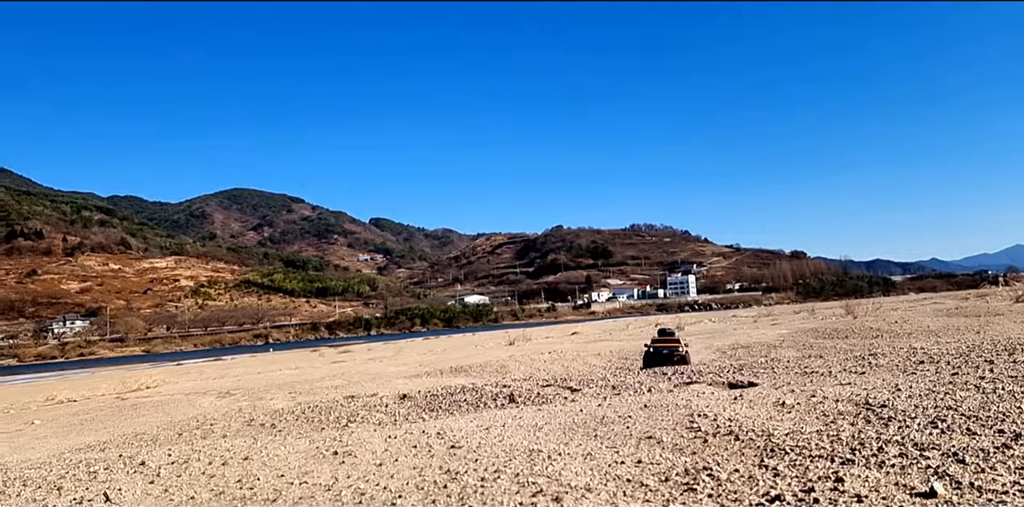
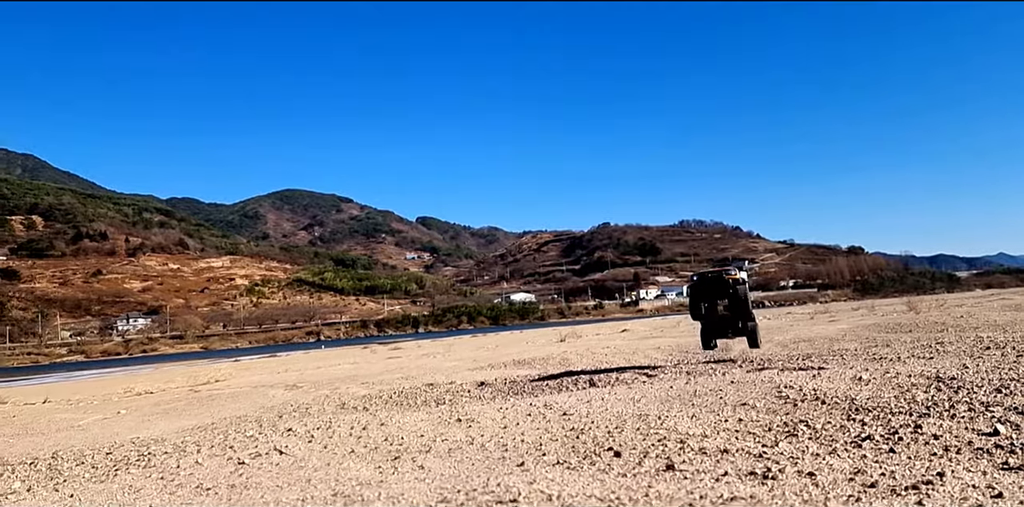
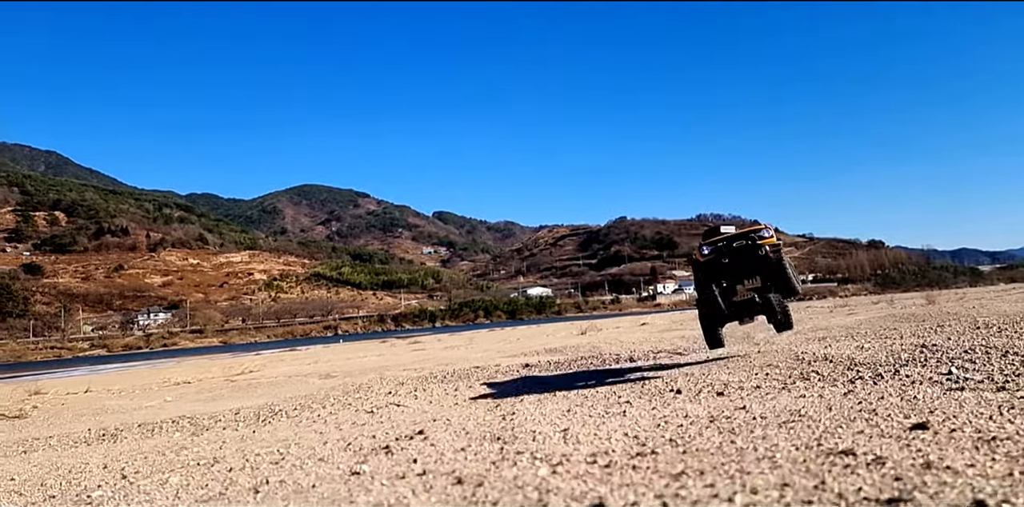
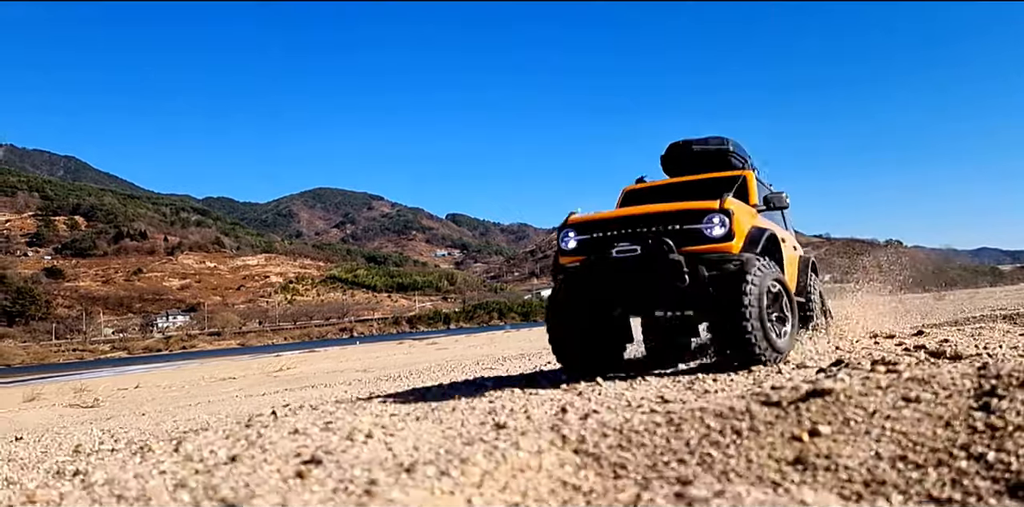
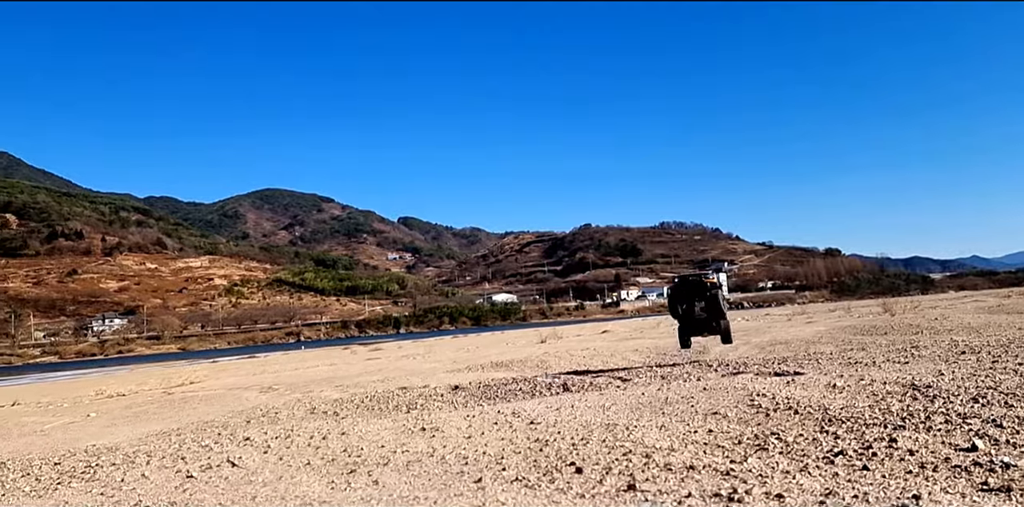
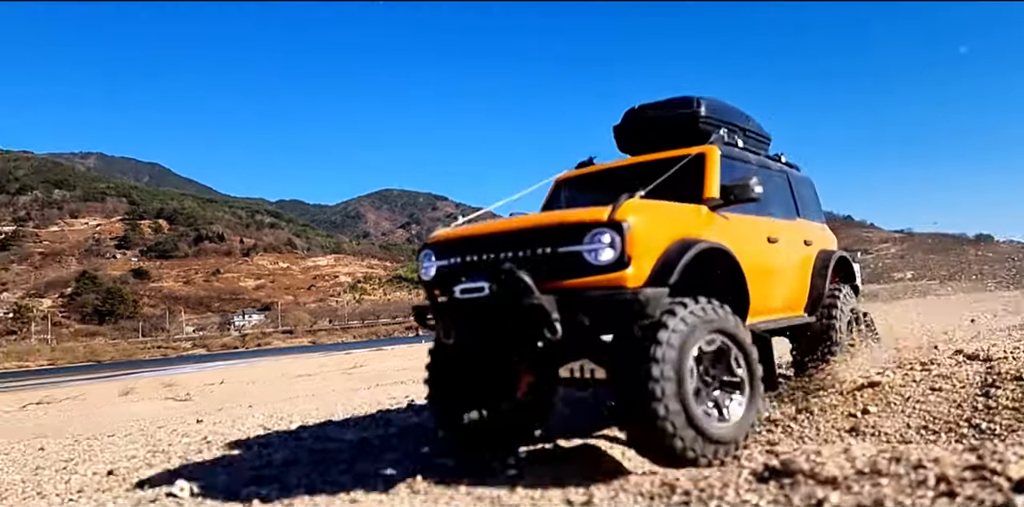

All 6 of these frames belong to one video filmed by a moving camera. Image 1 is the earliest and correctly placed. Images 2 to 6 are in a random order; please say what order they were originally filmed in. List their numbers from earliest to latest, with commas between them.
5, 2, 3, 4, 6
